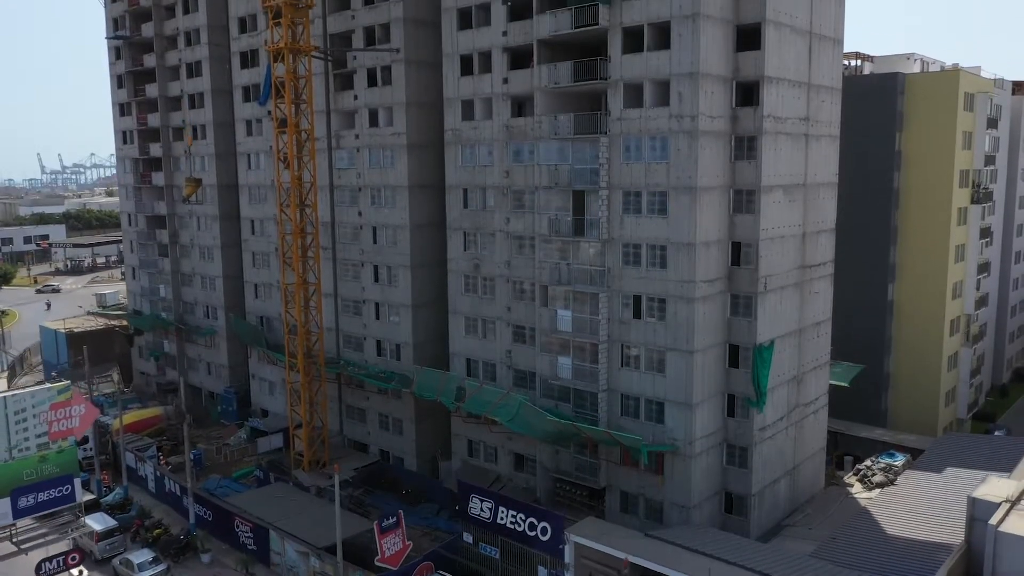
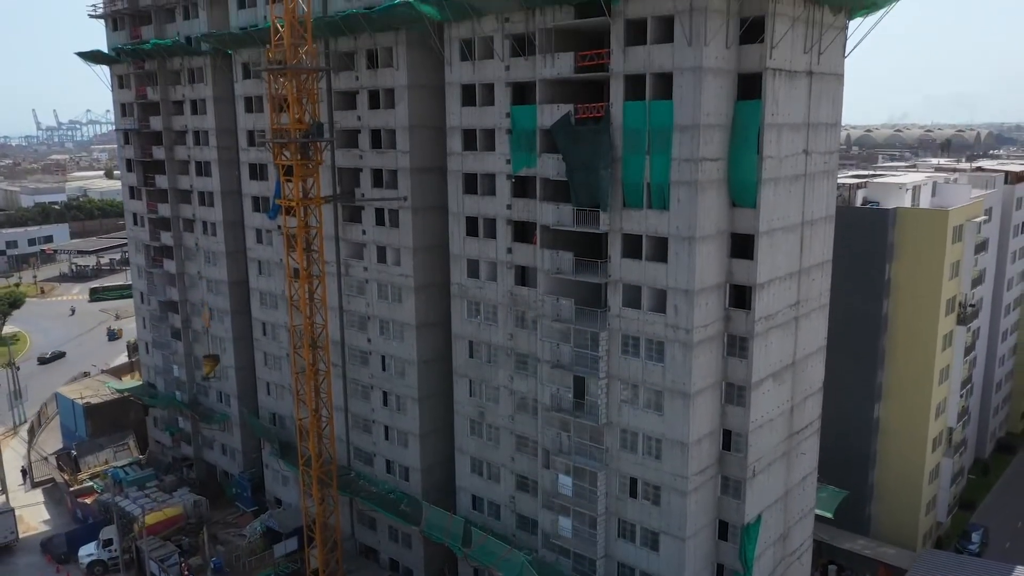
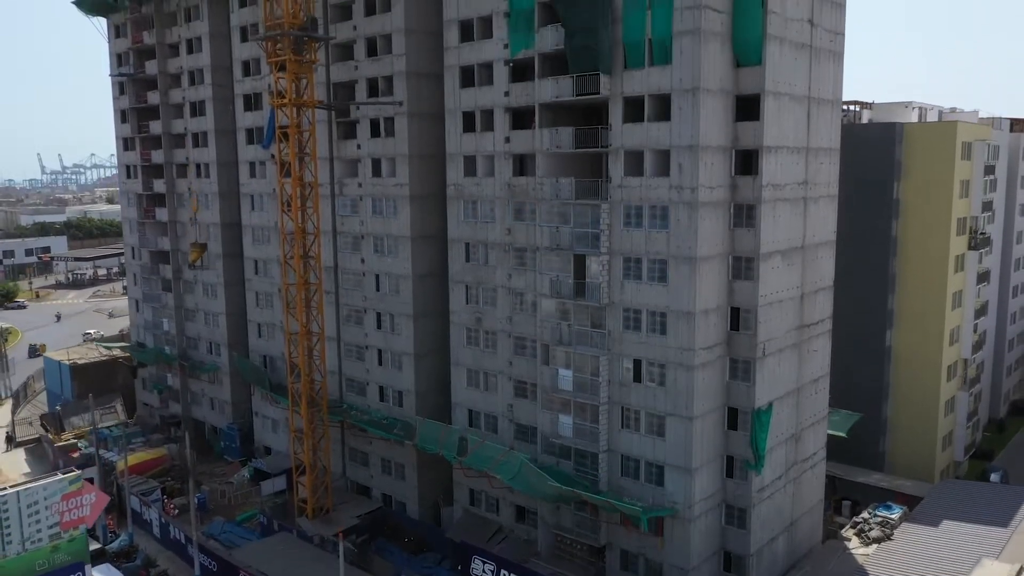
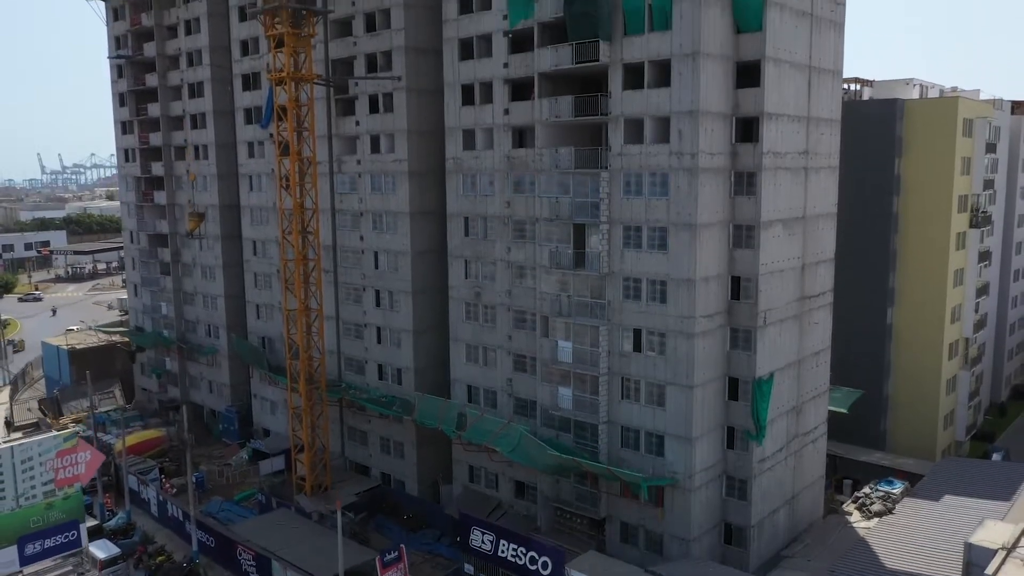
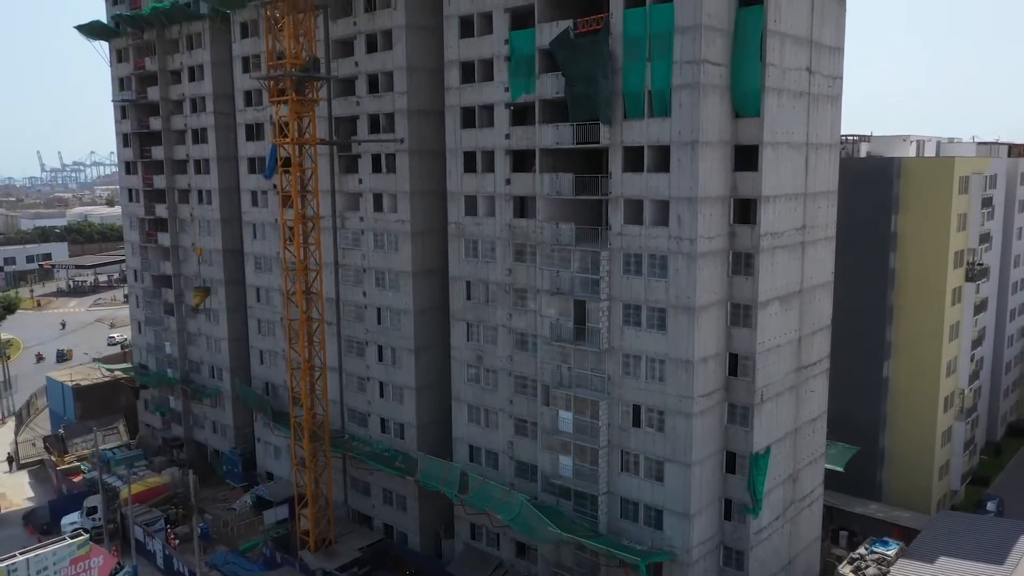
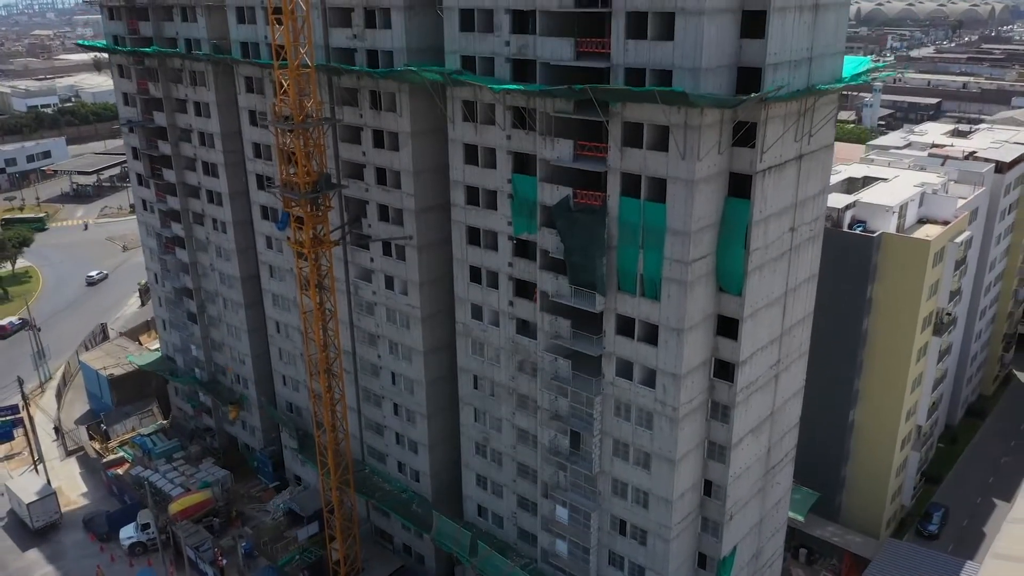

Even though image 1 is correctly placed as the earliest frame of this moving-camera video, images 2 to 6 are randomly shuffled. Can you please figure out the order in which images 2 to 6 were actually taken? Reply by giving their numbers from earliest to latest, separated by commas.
4, 3, 5, 2, 6
